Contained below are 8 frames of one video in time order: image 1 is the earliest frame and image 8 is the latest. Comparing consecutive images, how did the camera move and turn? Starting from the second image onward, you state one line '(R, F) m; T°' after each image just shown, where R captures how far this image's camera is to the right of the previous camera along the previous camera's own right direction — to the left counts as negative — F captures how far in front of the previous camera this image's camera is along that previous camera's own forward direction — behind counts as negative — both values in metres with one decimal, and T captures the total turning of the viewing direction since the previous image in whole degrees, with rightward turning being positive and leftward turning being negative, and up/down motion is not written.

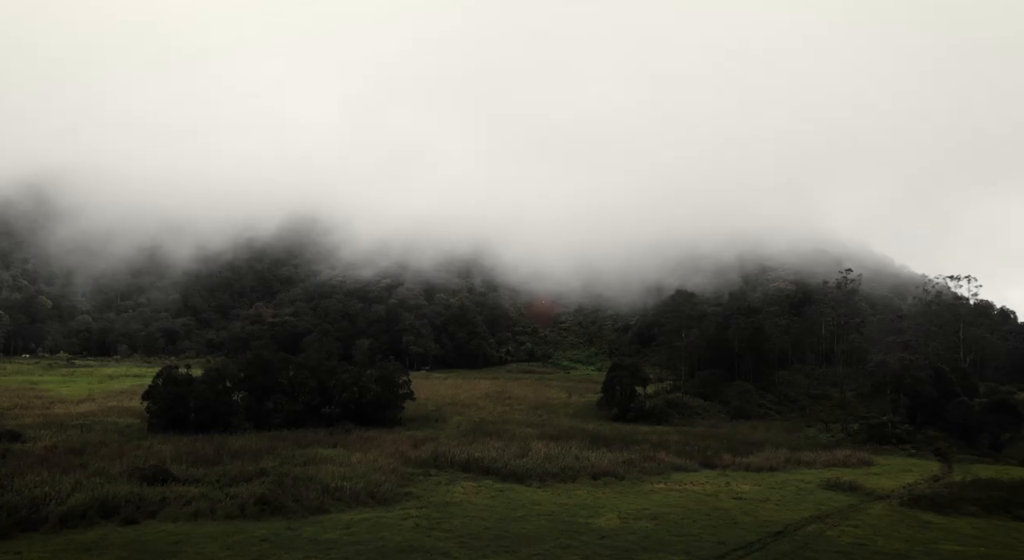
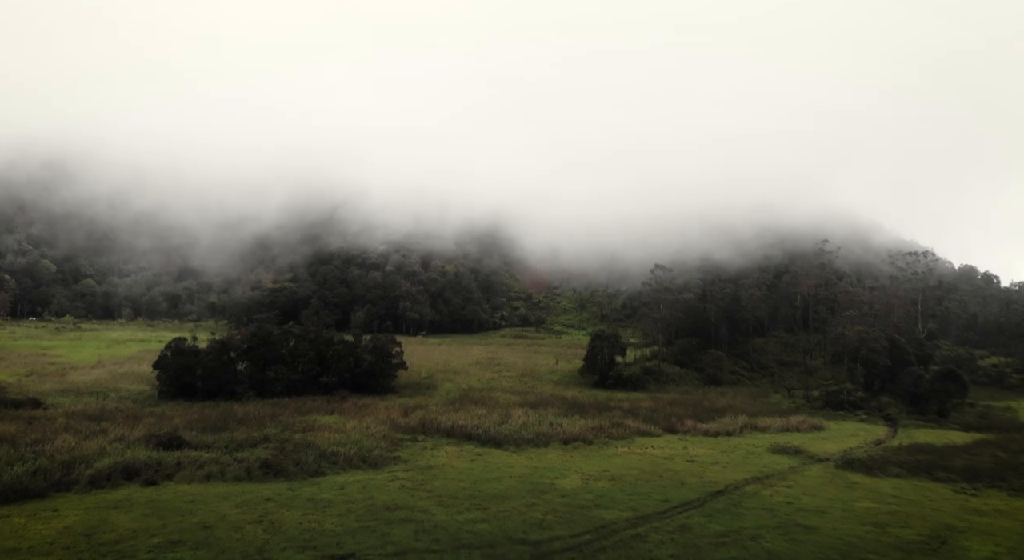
(+0.7, -2.0) m; 0°
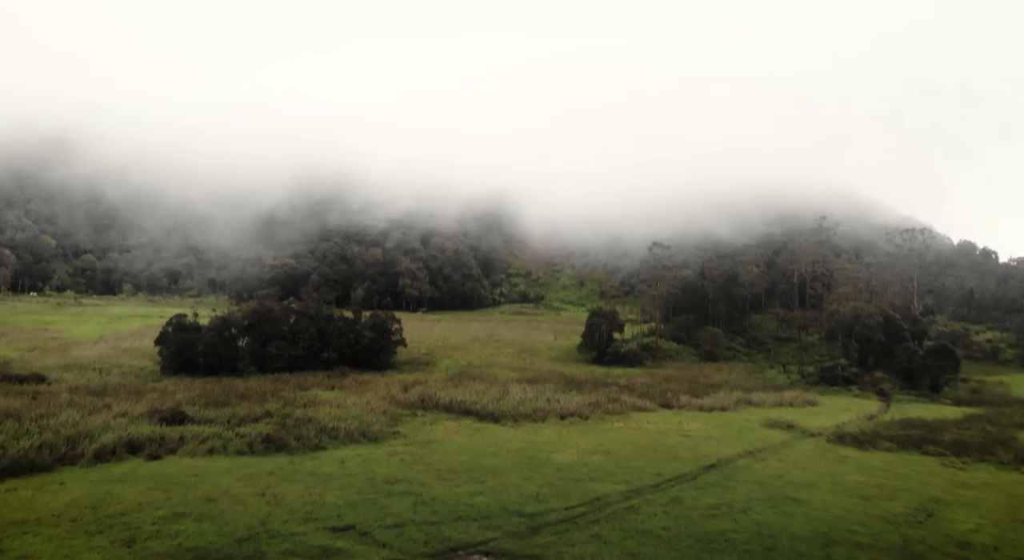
(+0.1, -0.2) m; 0°
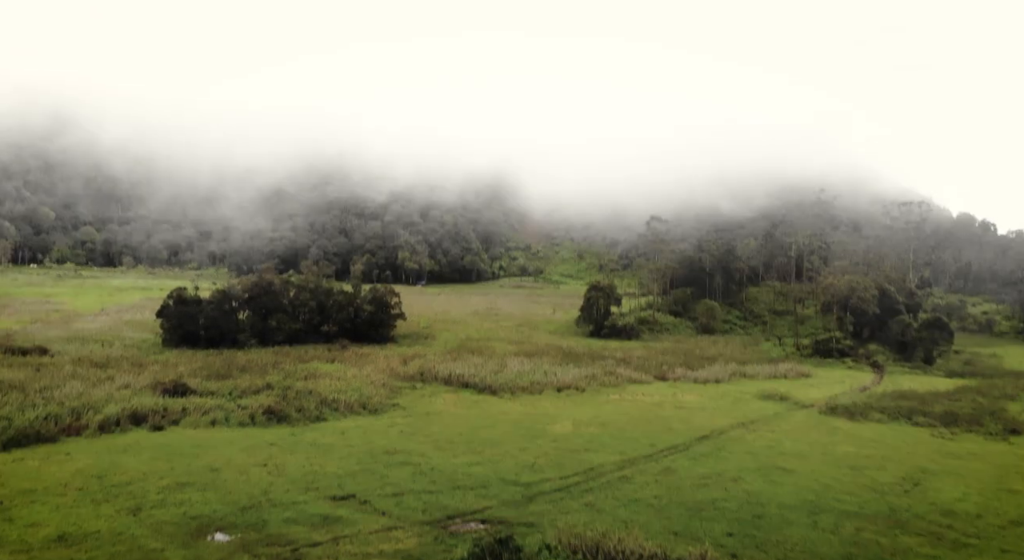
(+0.1, -0.2) m; 0°
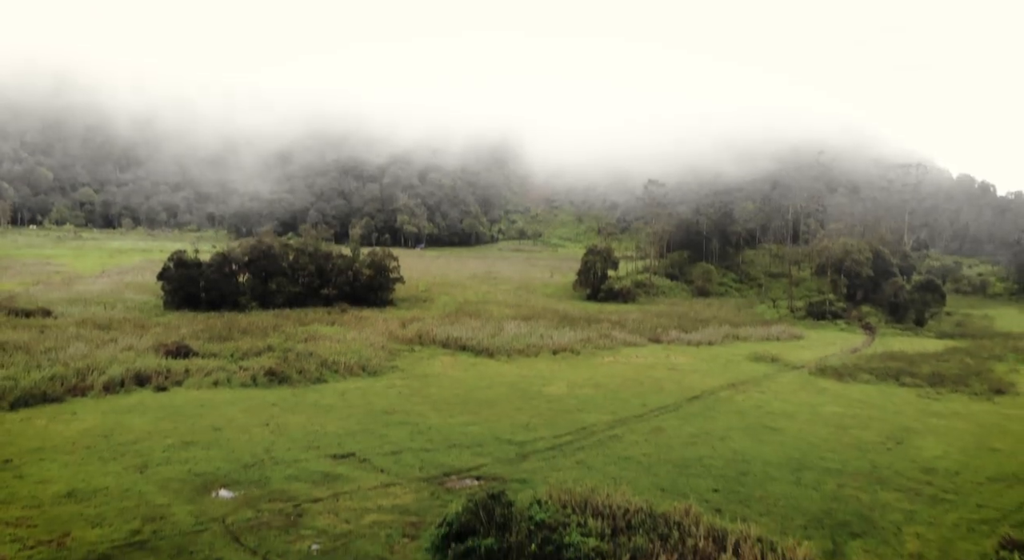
(+0.1, -0.3) m; 0°
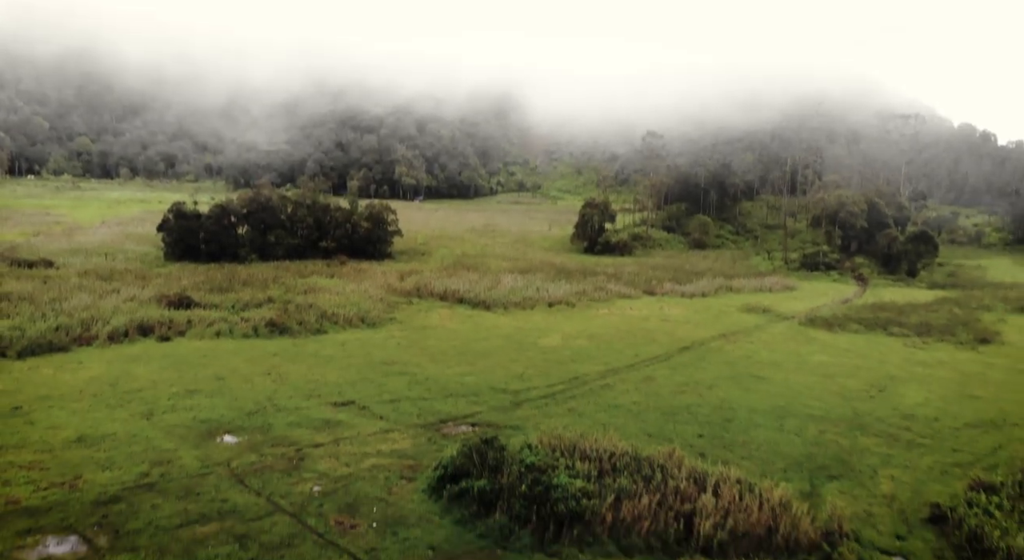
(+0.1, -0.3) m; 0°
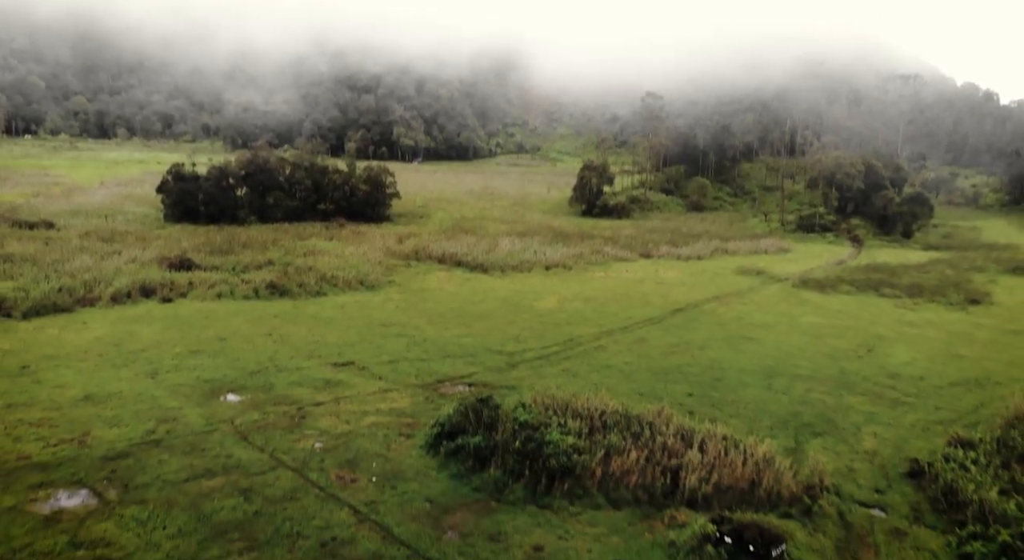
(+0.1, -0.3) m; 0°
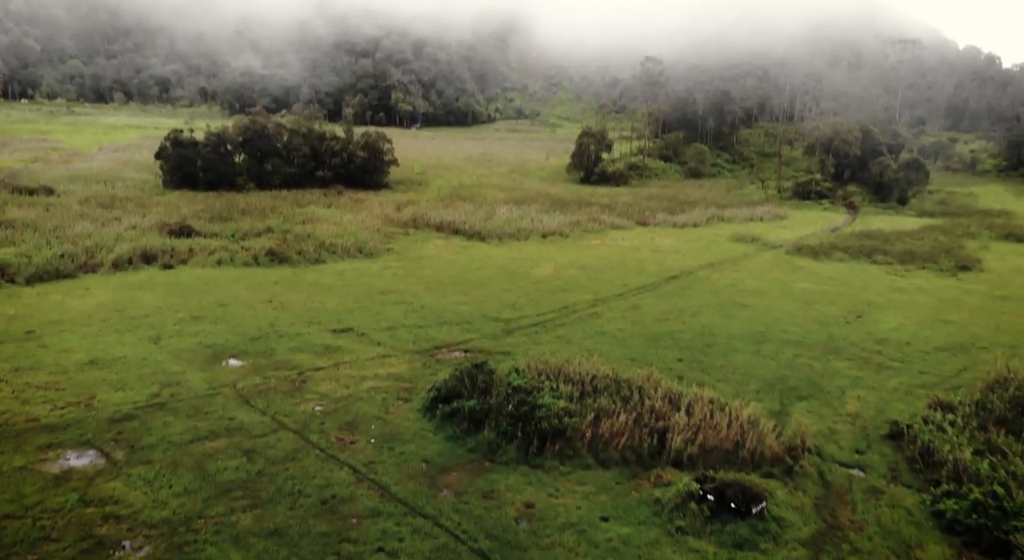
(+0.1, -0.3) m; 0°
